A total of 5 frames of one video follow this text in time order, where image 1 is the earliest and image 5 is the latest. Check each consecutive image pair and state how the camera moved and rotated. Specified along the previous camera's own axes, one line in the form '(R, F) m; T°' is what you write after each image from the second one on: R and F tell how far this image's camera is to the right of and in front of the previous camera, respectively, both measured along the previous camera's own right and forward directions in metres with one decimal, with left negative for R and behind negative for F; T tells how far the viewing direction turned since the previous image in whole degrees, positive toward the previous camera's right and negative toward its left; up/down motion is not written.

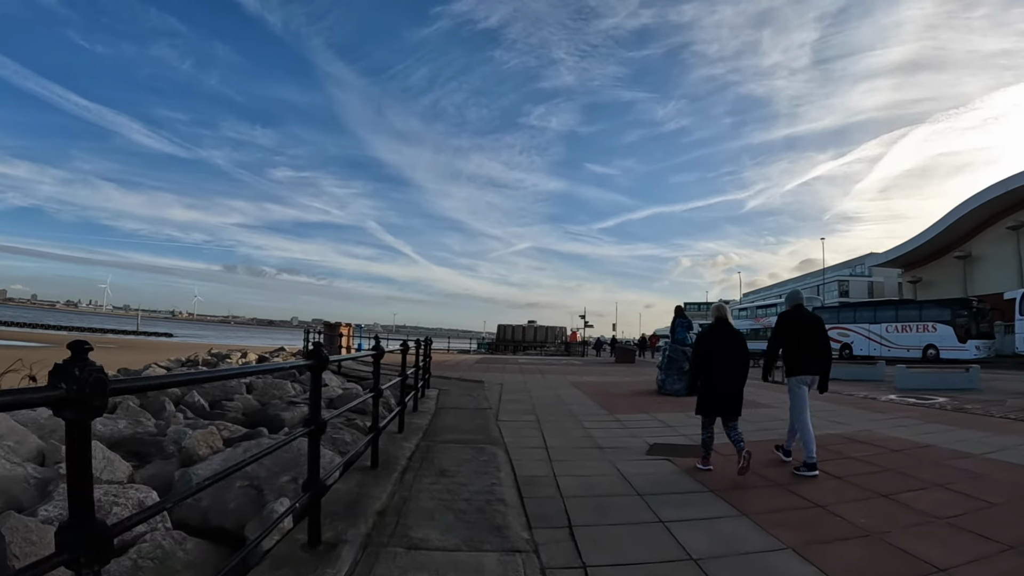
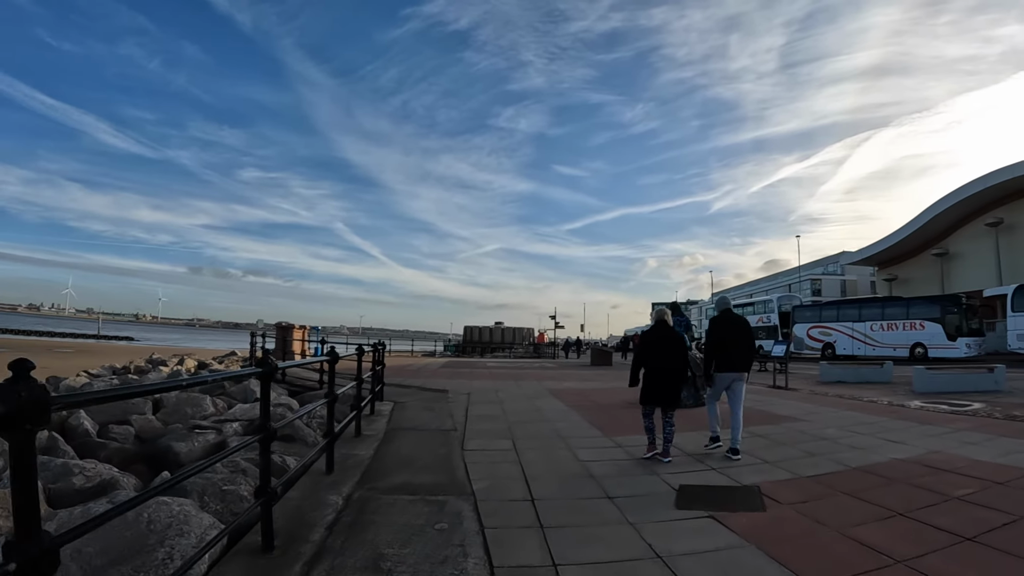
(0.0, +2.1) m; +3°
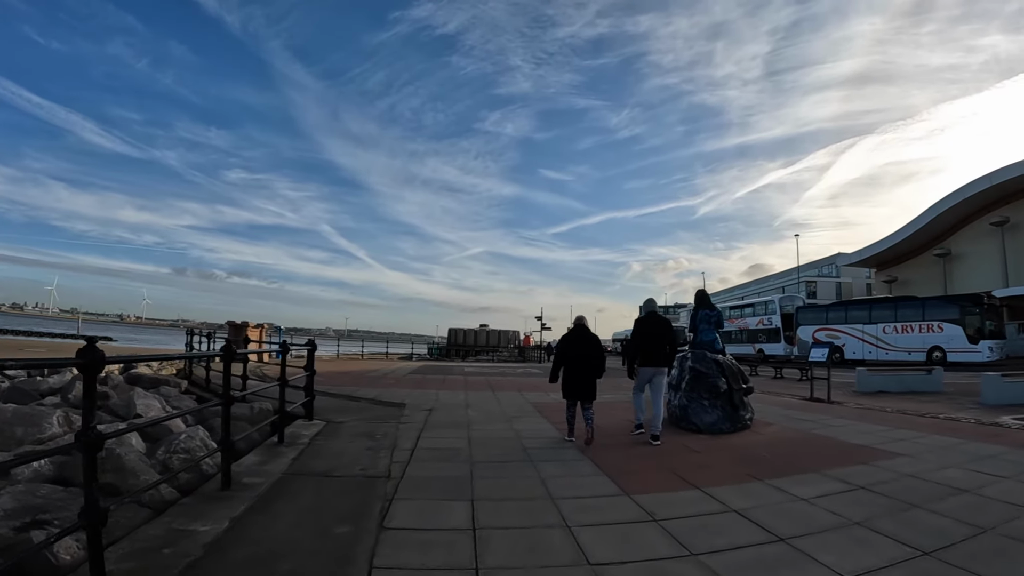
(+0.2, +2.8) m; +1°
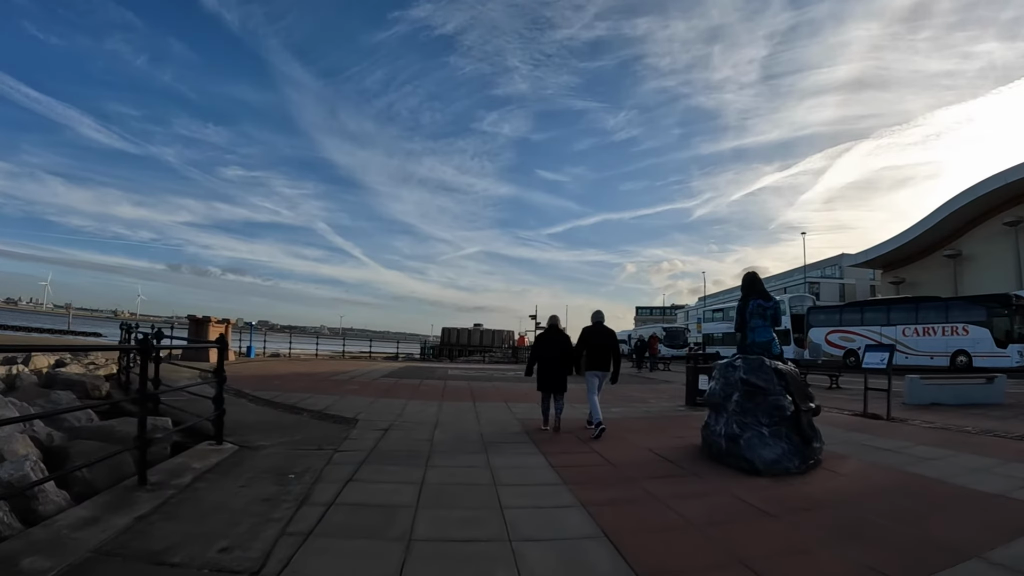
(+0.2, +2.2) m; +1°
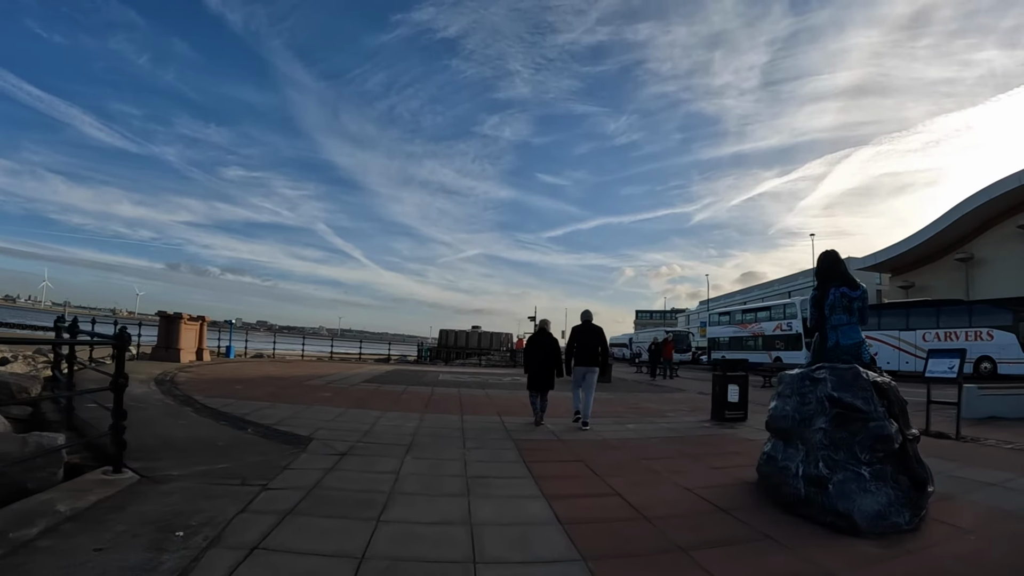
(0.0, +1.5) m; 0°
